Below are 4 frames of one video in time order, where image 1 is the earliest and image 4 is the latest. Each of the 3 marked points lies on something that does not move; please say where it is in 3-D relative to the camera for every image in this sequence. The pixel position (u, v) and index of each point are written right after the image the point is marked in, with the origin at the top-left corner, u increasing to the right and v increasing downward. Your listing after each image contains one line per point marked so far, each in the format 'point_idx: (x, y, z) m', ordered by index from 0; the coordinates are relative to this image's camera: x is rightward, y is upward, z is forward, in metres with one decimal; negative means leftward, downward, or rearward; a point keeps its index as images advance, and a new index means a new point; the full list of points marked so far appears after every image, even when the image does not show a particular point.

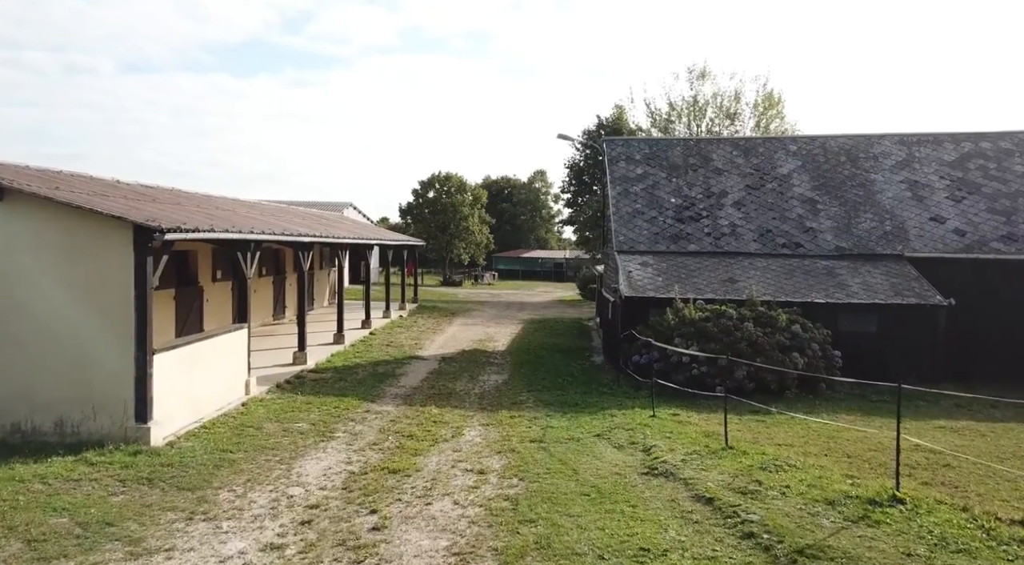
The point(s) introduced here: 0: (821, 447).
0: (+3.2, -1.7, +7.7) m
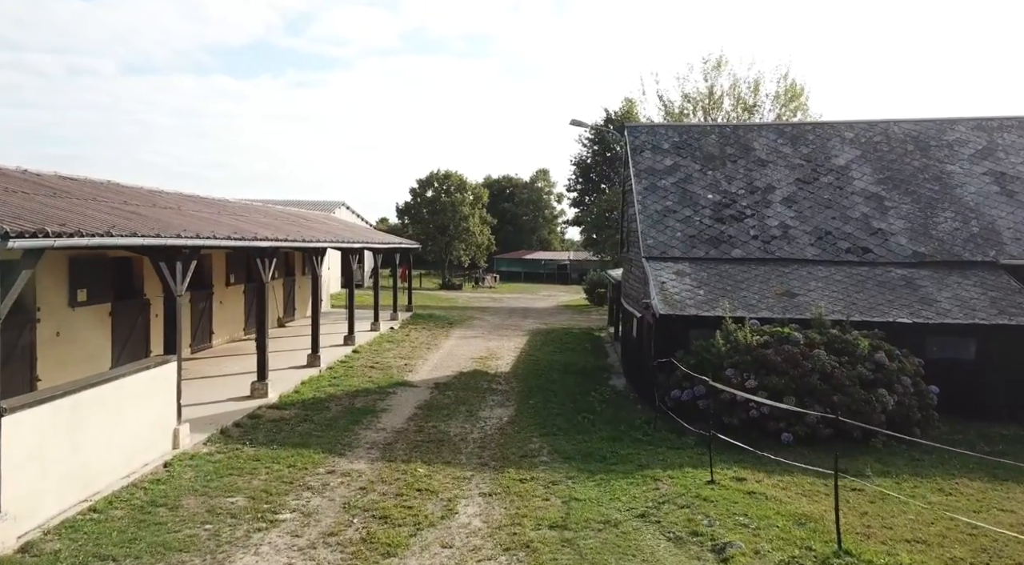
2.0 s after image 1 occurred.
0: (+3.3, -1.9, +5.3) m
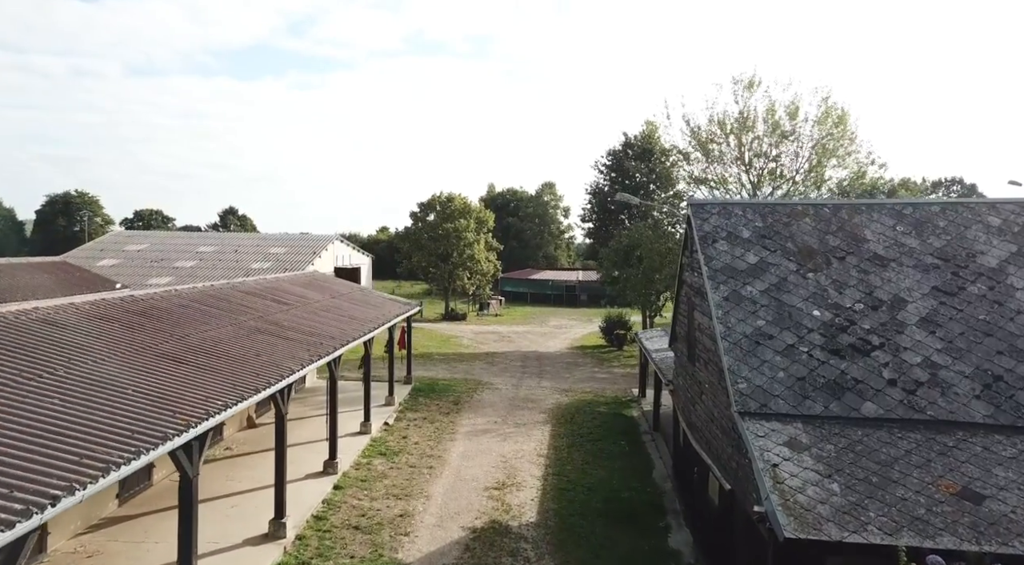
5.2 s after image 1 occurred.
0: (+3.7, -3.7, +1.9) m
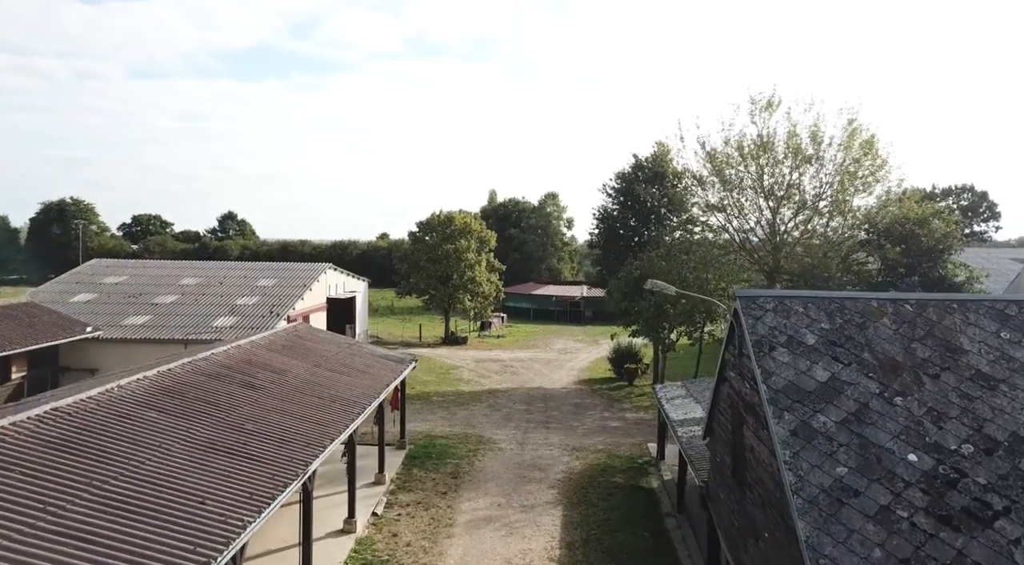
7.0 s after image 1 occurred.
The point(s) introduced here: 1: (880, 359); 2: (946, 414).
0: (+3.8, -5.0, -0.1) m
1: (+4.0, -0.8, +8.1) m
2: (+4.3, -1.3, +7.5) m
